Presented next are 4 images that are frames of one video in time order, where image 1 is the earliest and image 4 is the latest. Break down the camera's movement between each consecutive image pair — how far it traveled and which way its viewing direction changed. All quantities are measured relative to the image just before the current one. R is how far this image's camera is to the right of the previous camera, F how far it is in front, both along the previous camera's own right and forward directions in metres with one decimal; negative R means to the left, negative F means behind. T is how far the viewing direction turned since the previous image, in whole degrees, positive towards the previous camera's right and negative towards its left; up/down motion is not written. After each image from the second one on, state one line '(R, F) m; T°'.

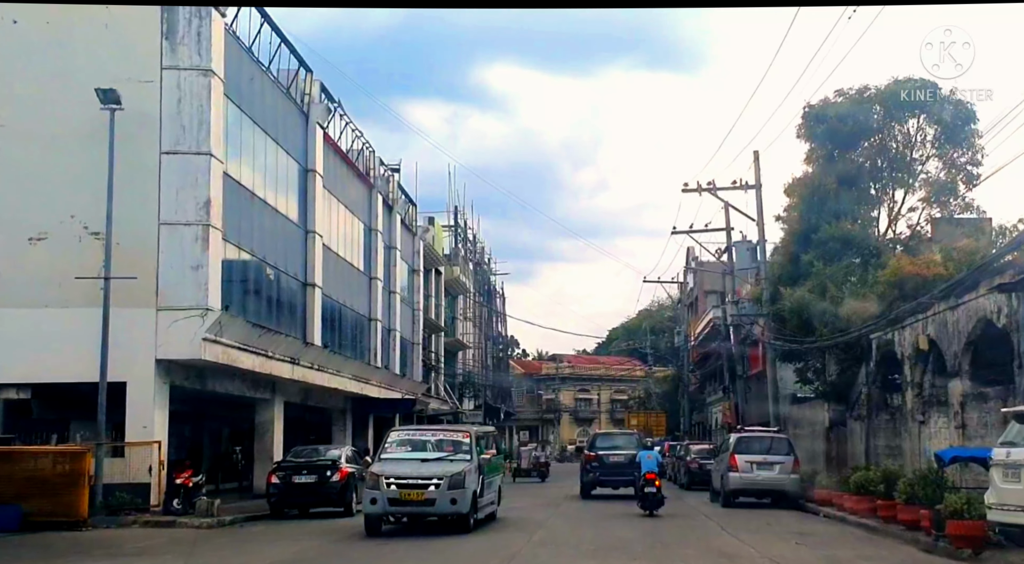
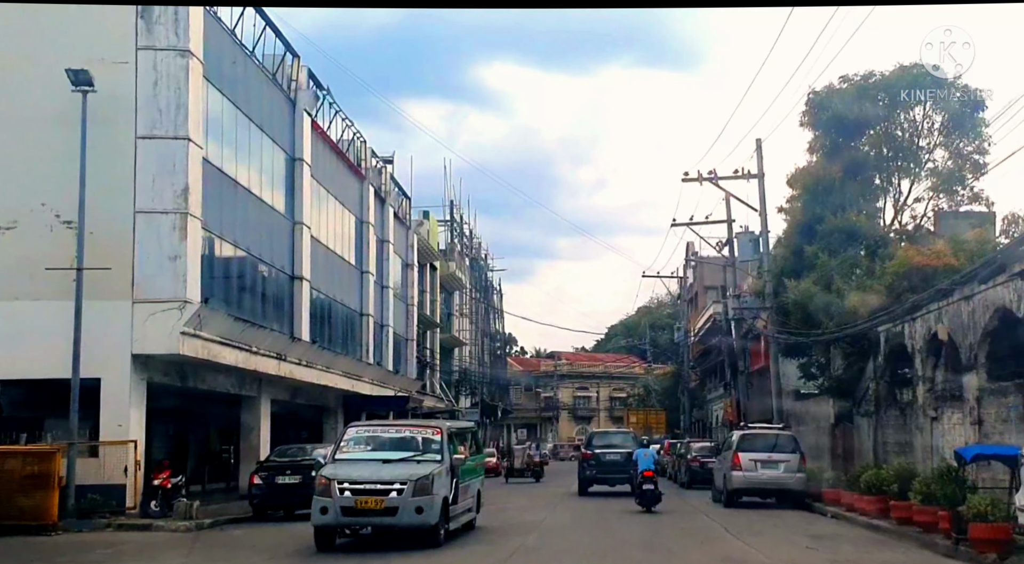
(+0.1, +1.1) m; 0°
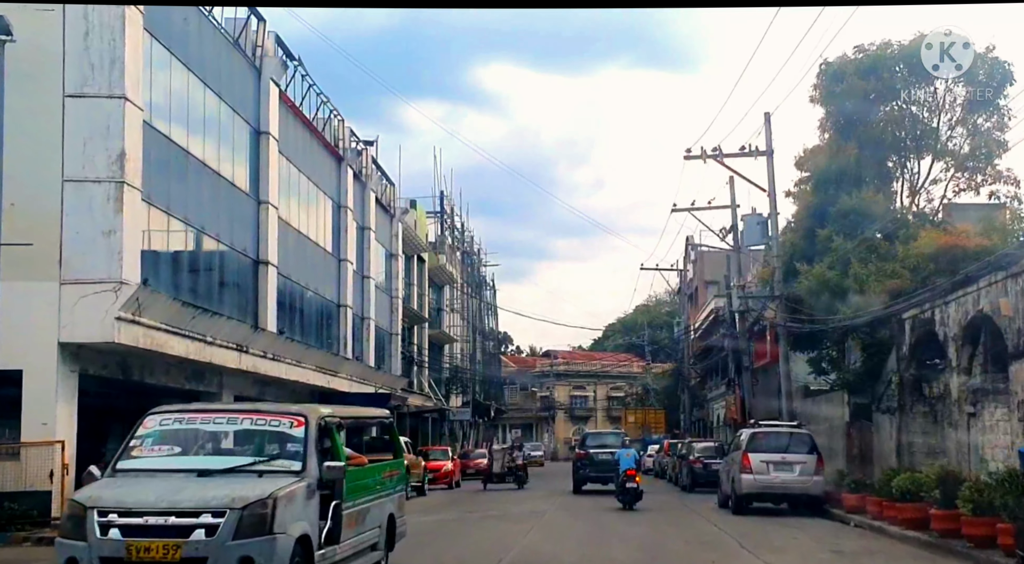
(+0.3, +2.8) m; 0°
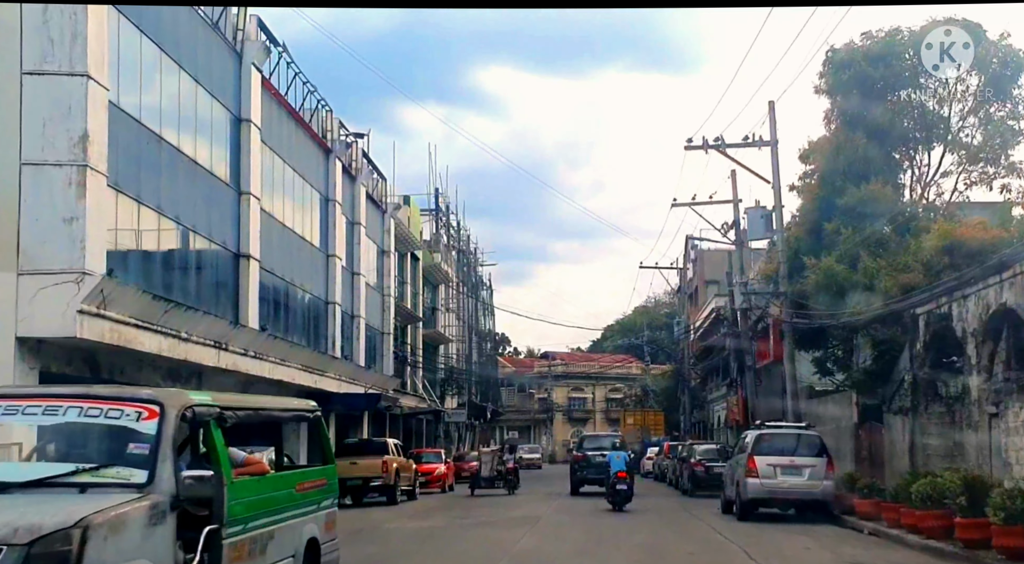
(+0.1, +1.3) m; 0°
